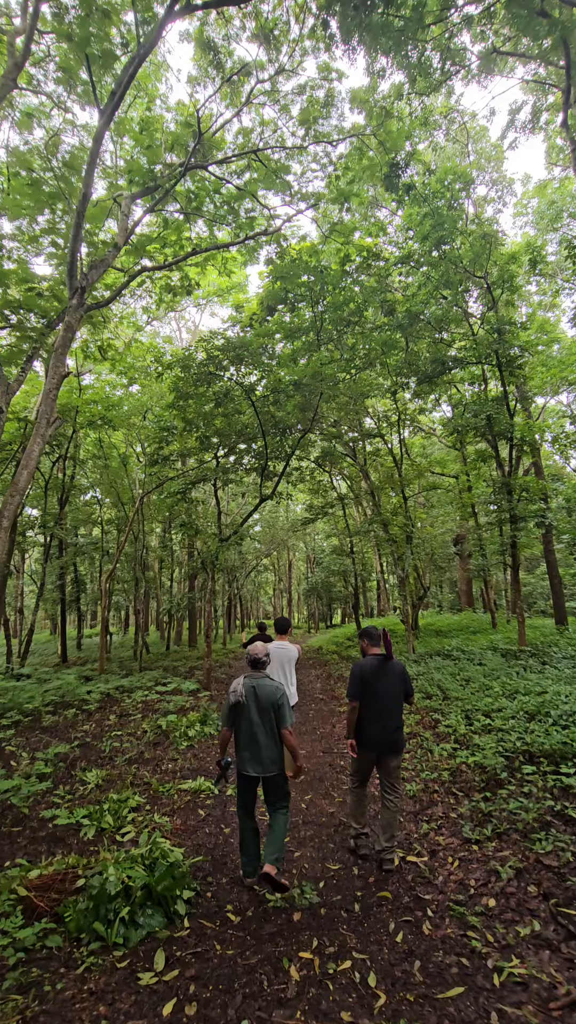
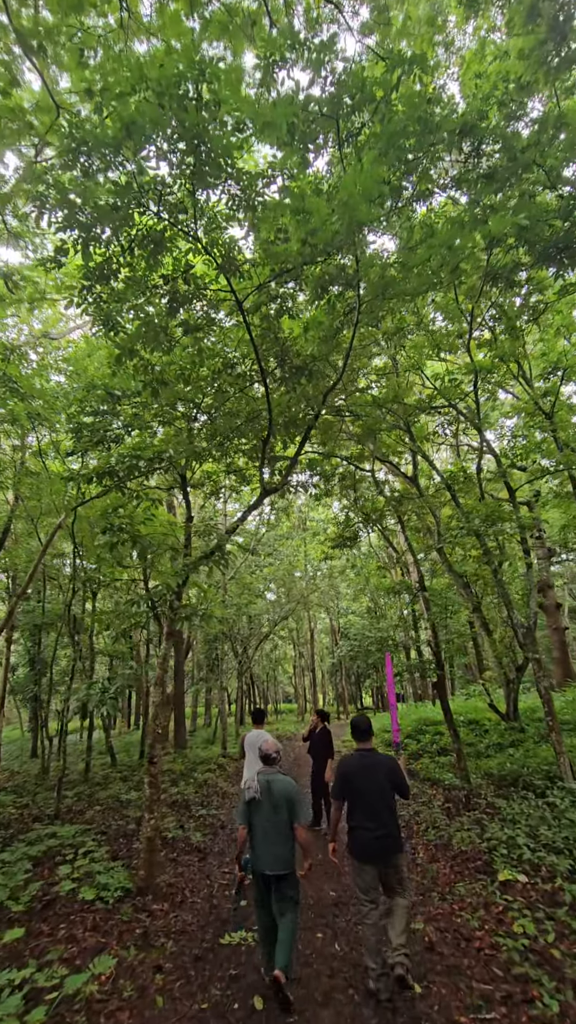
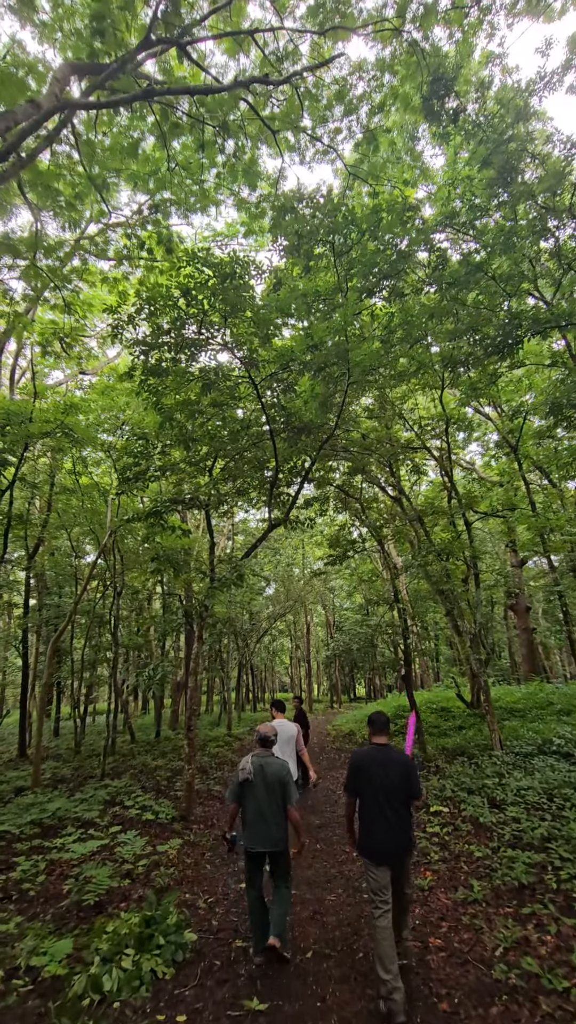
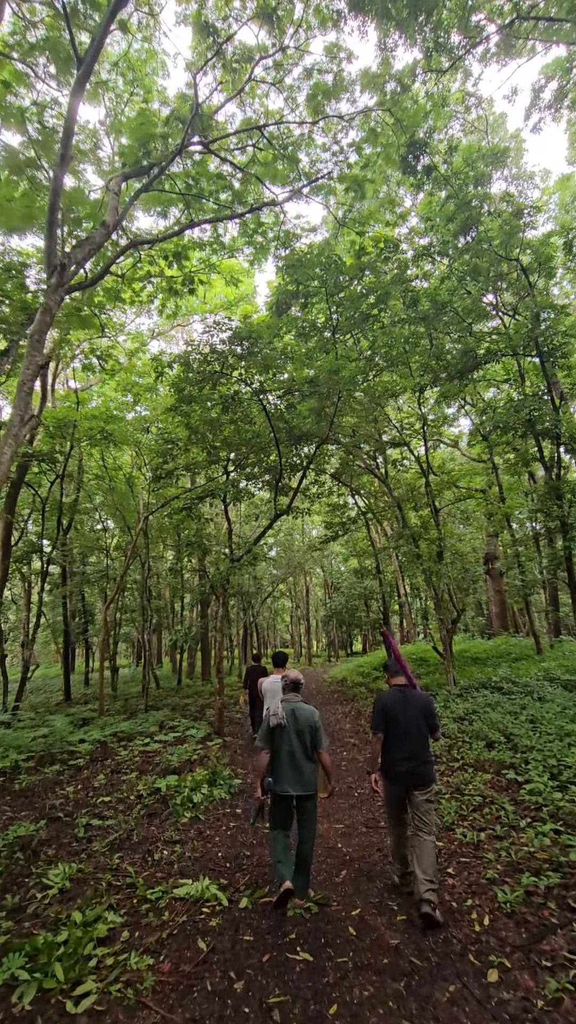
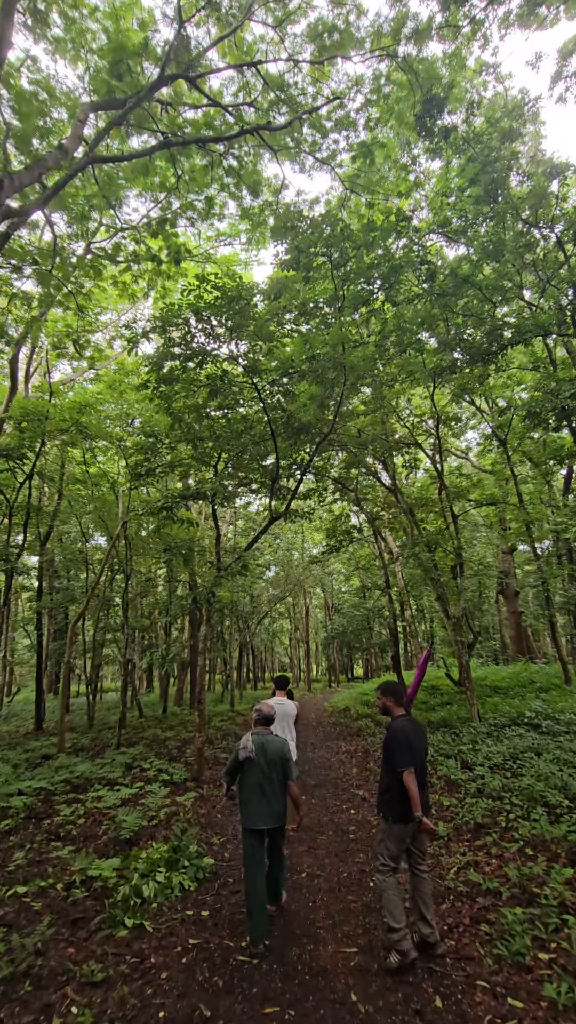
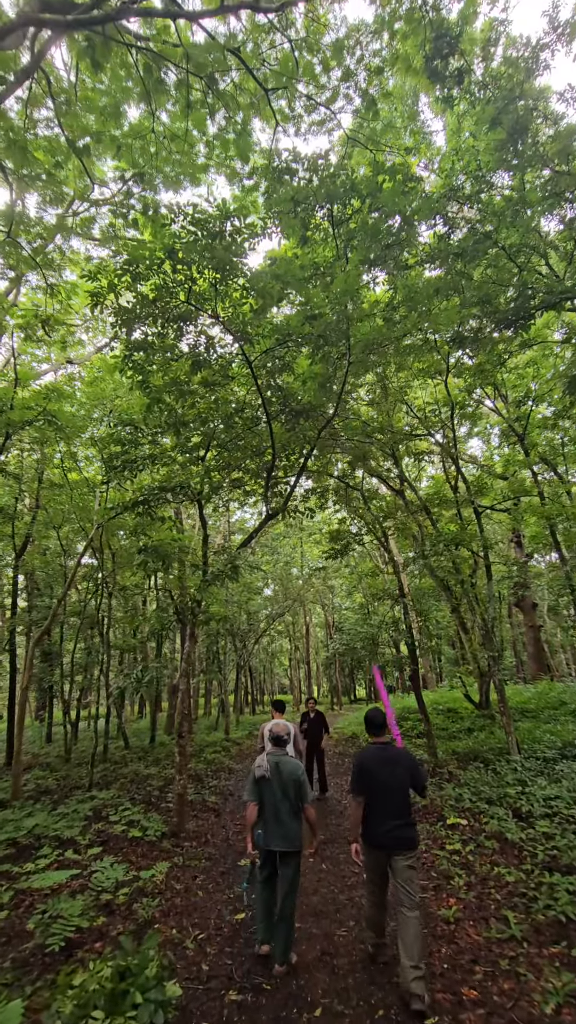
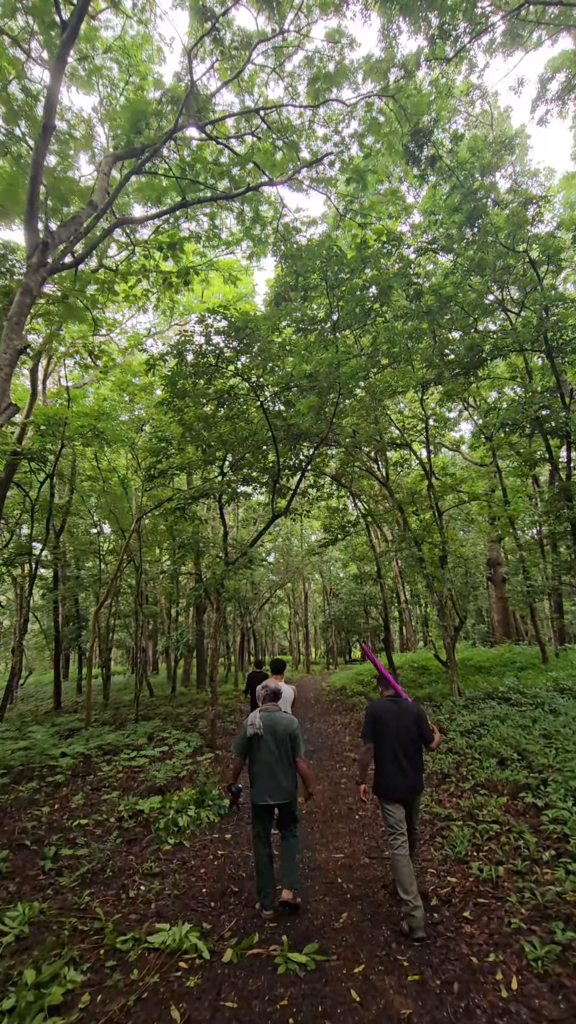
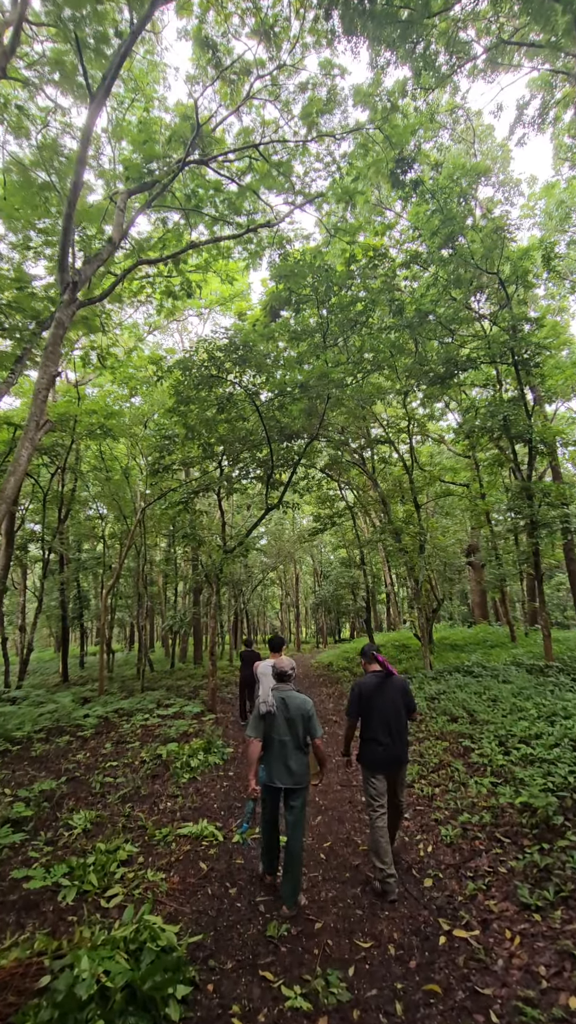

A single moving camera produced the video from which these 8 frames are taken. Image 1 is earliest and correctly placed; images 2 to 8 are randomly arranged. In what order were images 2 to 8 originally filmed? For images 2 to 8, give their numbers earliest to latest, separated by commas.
8, 4, 7, 5, 3, 6, 2
